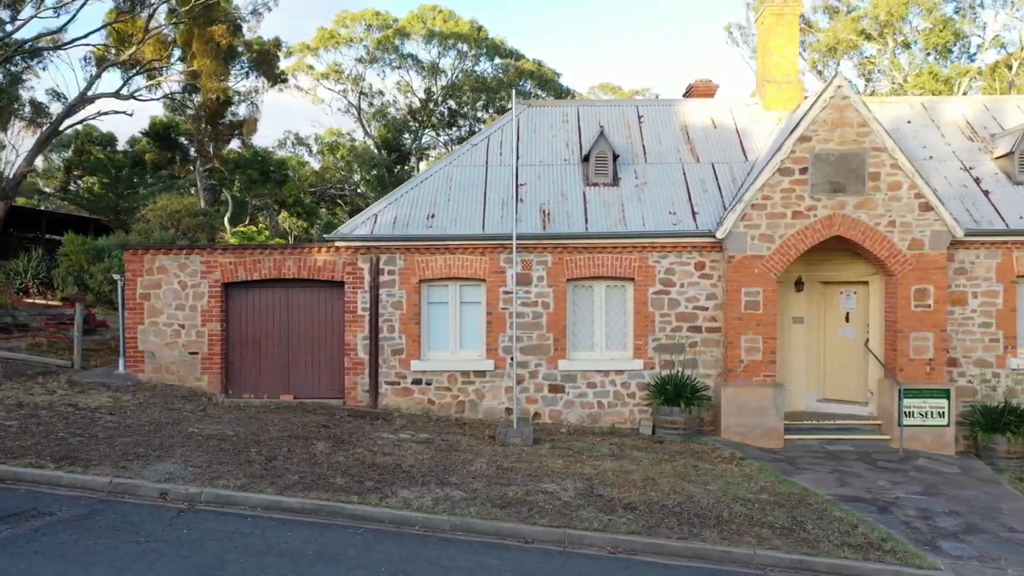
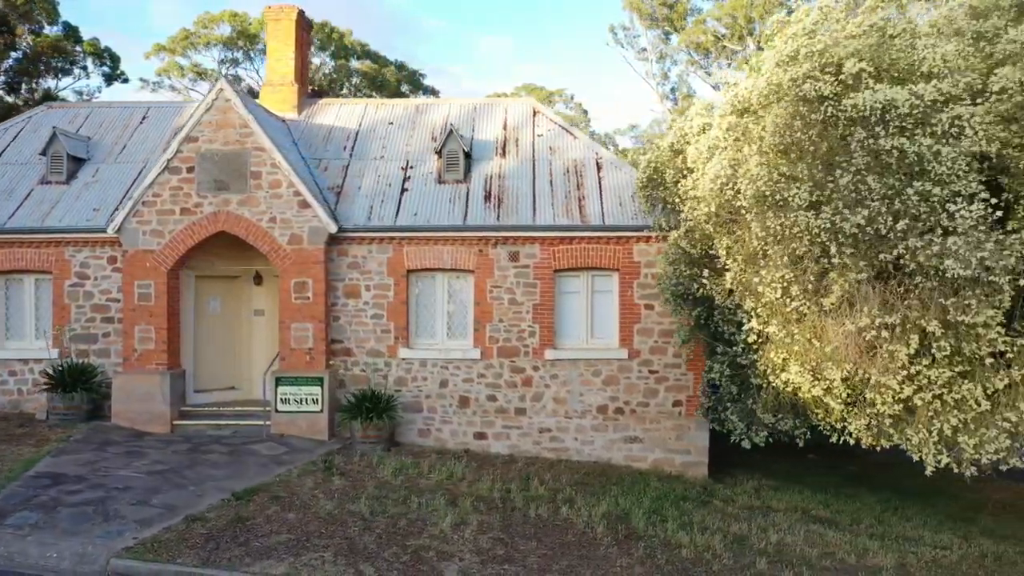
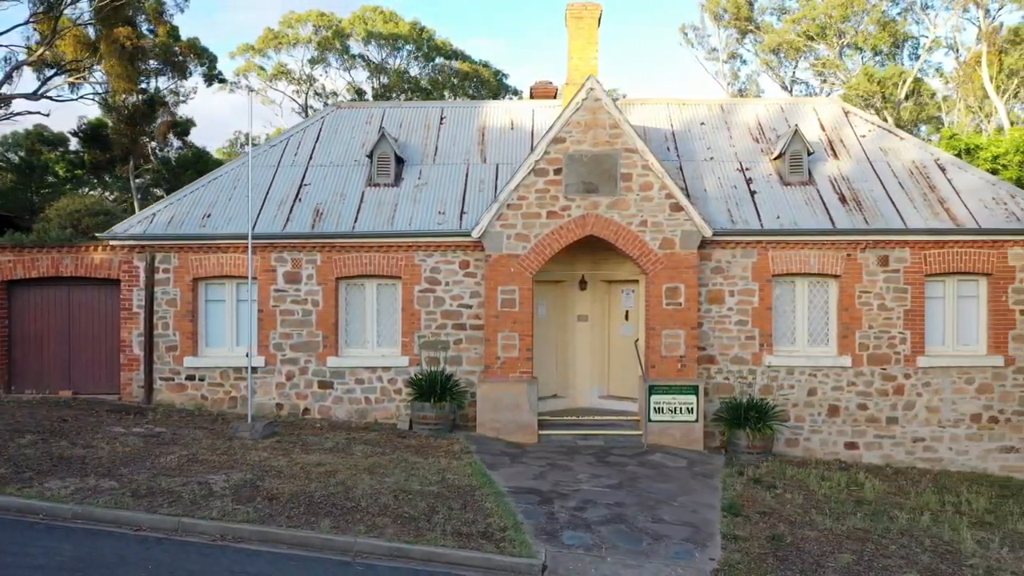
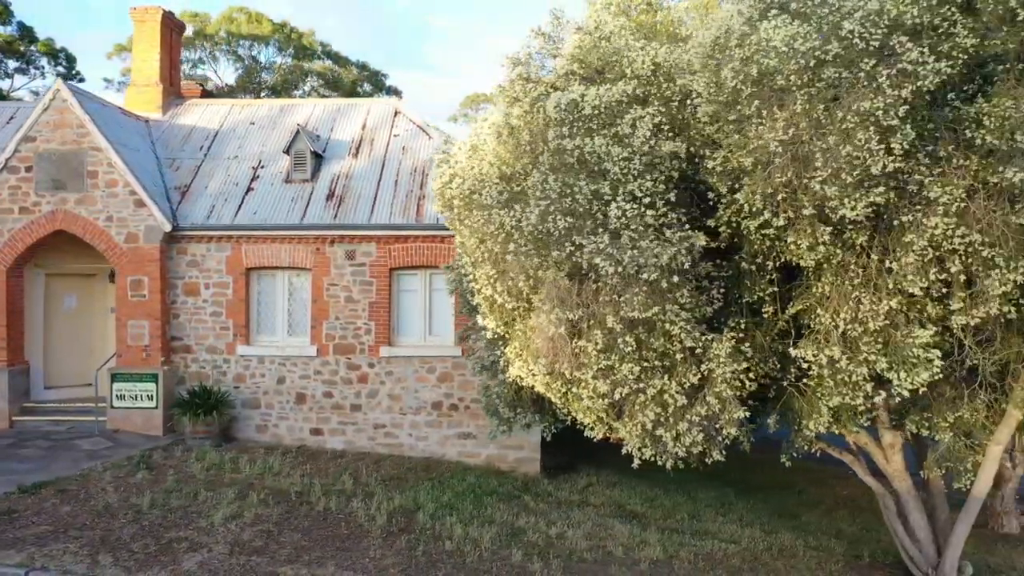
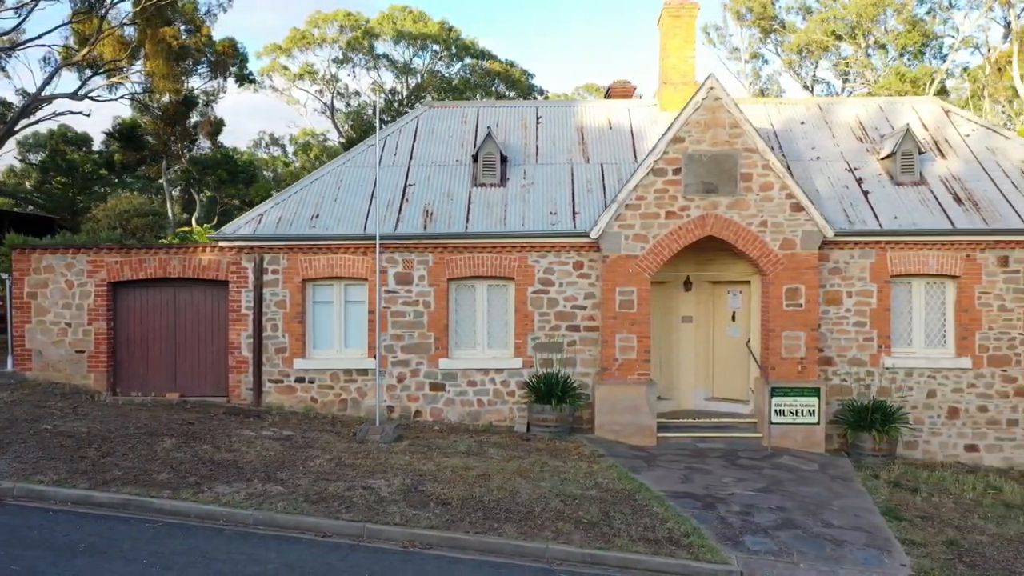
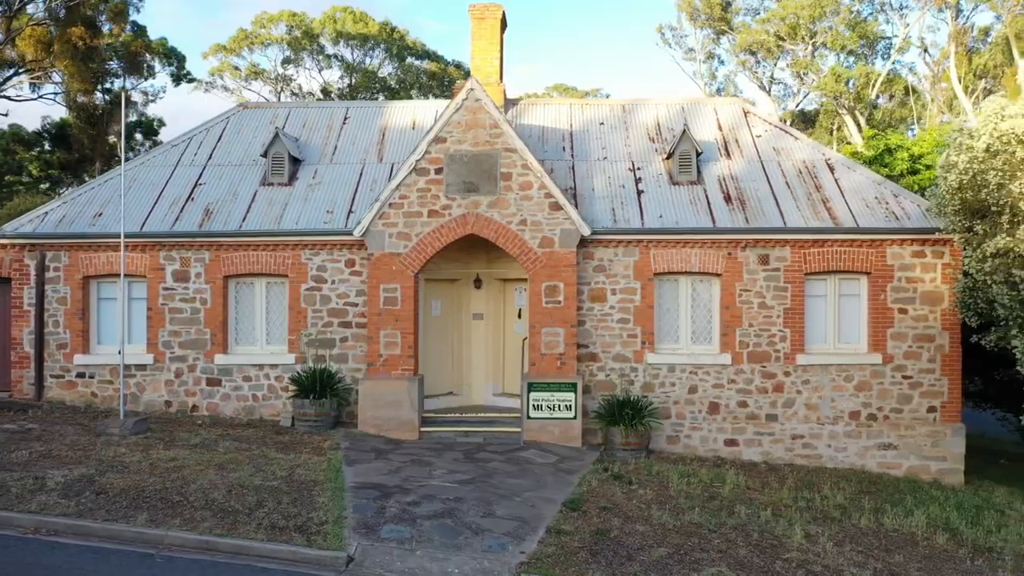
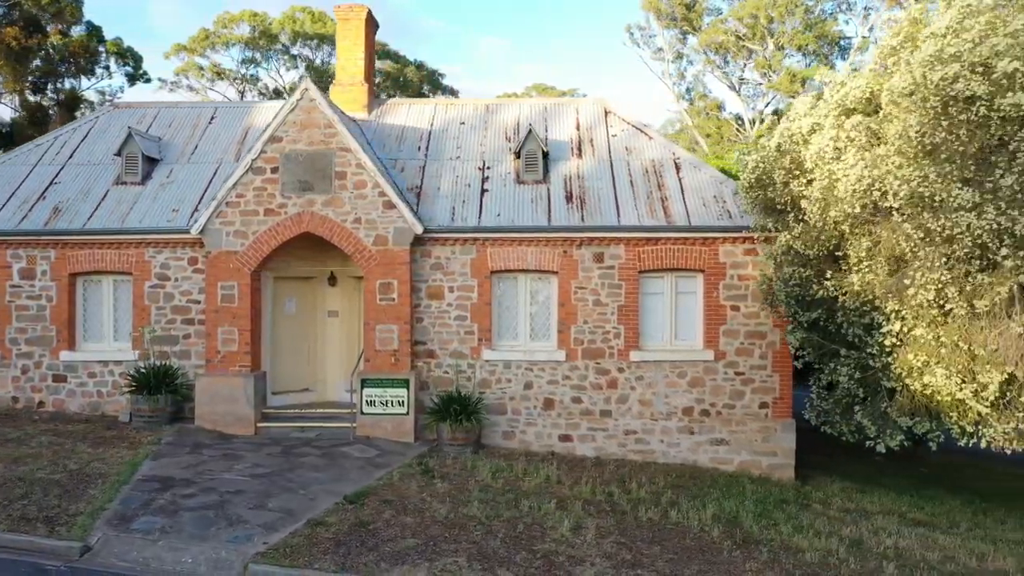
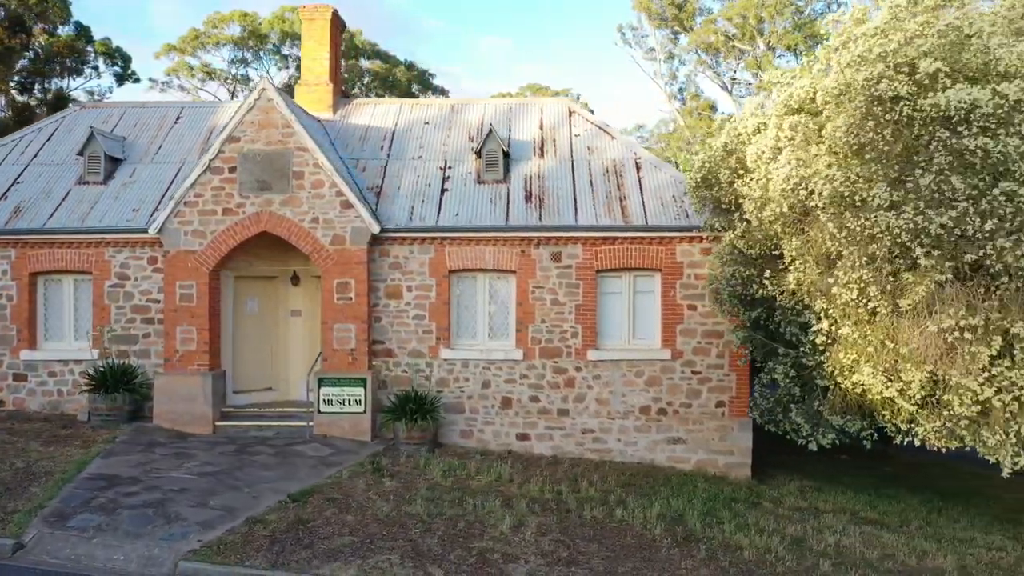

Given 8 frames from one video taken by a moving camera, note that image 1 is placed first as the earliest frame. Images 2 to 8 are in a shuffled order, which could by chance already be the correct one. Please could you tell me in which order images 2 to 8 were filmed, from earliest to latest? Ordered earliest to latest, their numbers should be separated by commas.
5, 3, 6, 7, 8, 2, 4
